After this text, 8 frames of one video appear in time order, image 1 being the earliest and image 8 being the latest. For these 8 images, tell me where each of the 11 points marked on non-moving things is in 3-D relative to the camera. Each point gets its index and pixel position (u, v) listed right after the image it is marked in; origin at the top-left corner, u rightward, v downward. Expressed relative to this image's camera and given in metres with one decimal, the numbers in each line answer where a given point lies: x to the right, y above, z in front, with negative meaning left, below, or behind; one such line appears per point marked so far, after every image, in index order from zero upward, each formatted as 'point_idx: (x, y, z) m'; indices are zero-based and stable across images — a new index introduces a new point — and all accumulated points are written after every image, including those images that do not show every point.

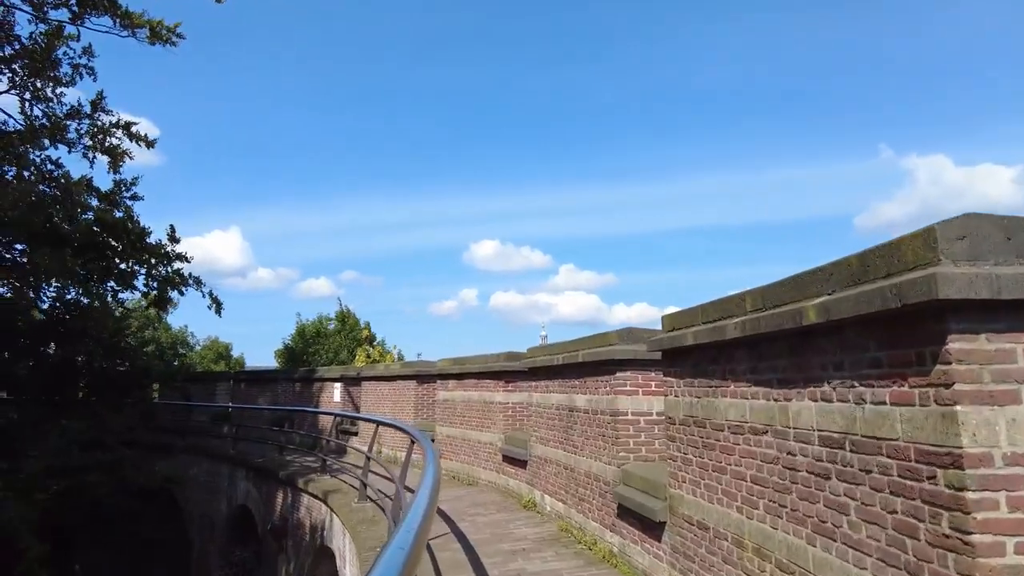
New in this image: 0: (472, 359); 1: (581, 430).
0: (-0.7, -1.2, +10.8) m
1: (+0.8, -1.6, +6.8) m
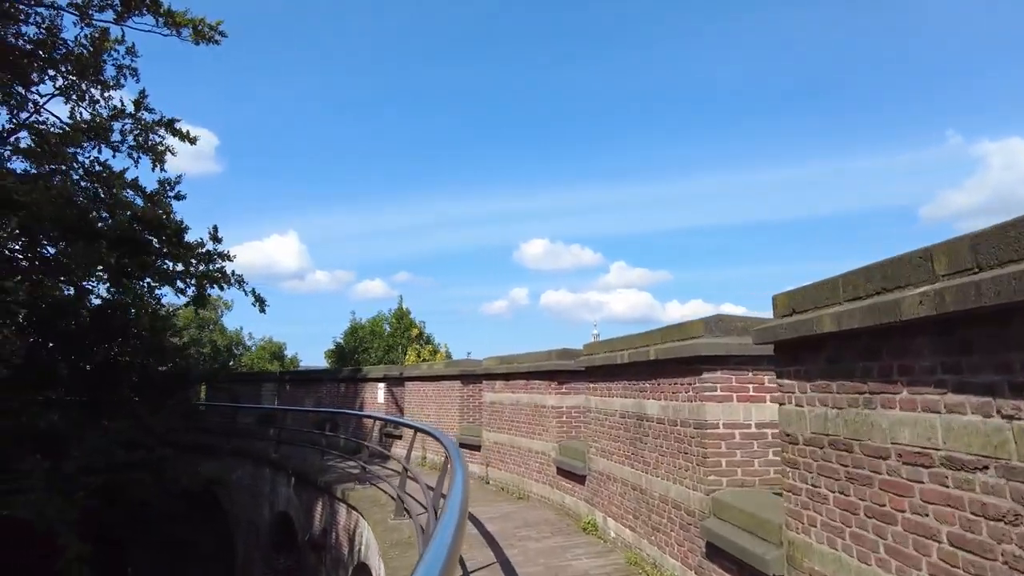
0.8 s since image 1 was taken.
0: (+0.2, -1.1, +9.7) m
1: (+1.3, -1.4, +5.5) m
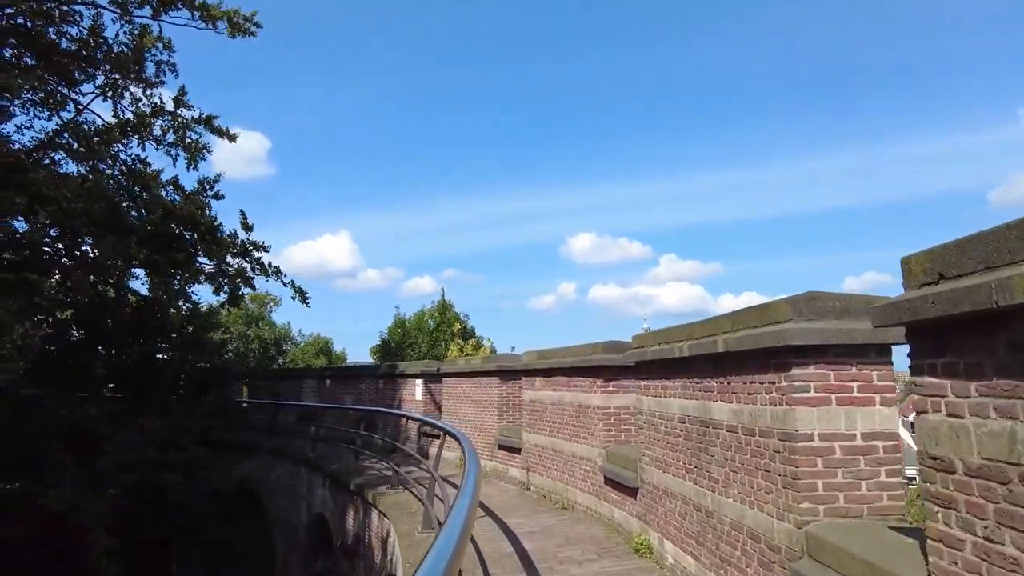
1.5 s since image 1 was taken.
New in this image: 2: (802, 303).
0: (+0.7, -0.9, +8.7) m
1: (+1.5, -1.2, +4.4) m
2: (+1.7, -0.1, +3.7) m
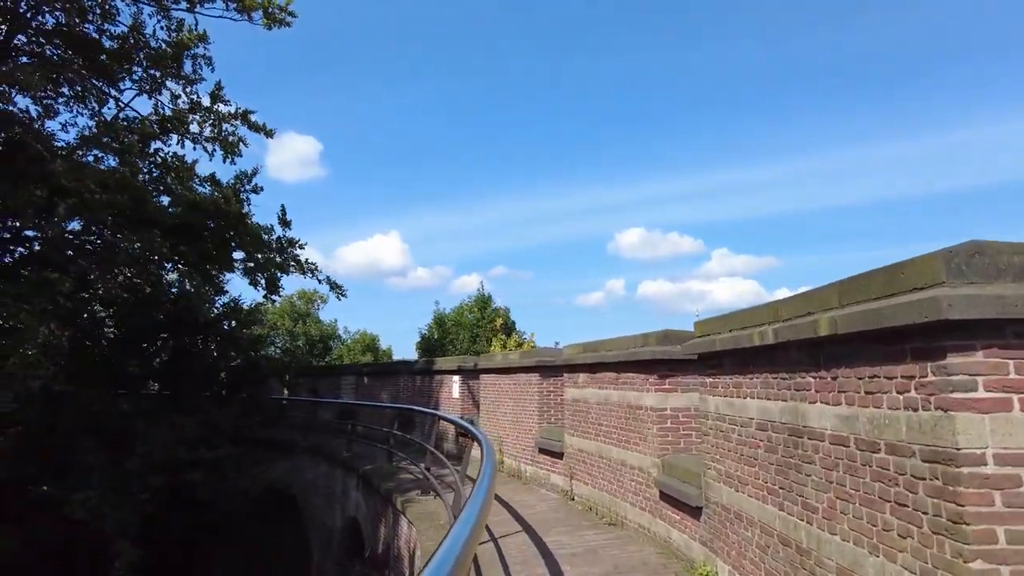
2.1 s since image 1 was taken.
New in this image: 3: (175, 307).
0: (+1.2, -0.7, +7.5) m
1: (+1.6, -1.0, +3.3) m
2: (+1.8, +0.1, +2.5) m
3: (-7.7, -0.5, +14.3) m
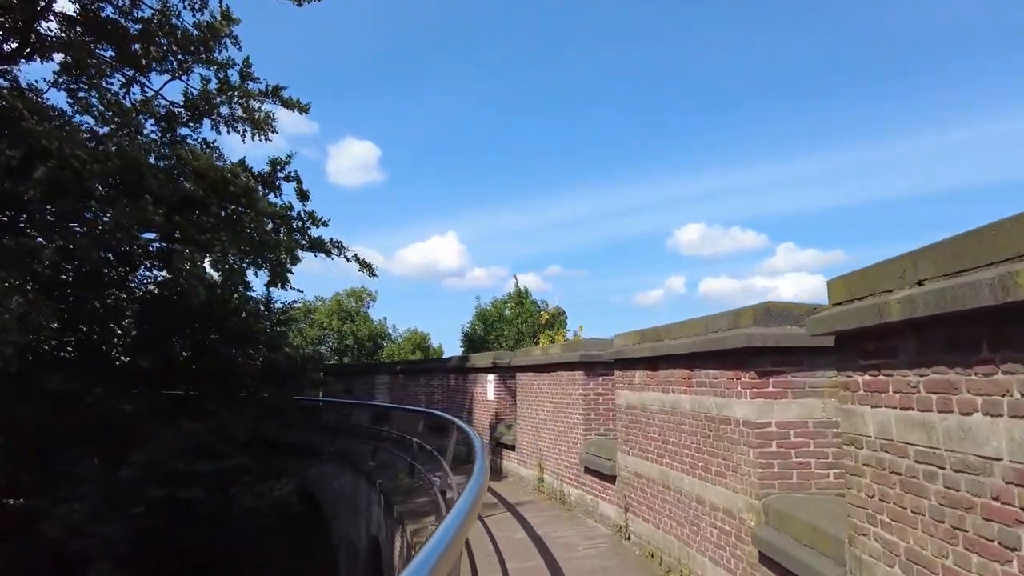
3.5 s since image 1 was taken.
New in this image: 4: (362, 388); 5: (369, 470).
0: (+1.4, -0.3, +5.4) m
1: (+1.5, -0.7, +1.1) m
2: (+1.6, +0.4, +0.3) m
3: (-6.8, -0.3, +13.0) m
4: (-4.5, -3.0, +18.7) m
5: (-2.9, -3.7, +12.8) m
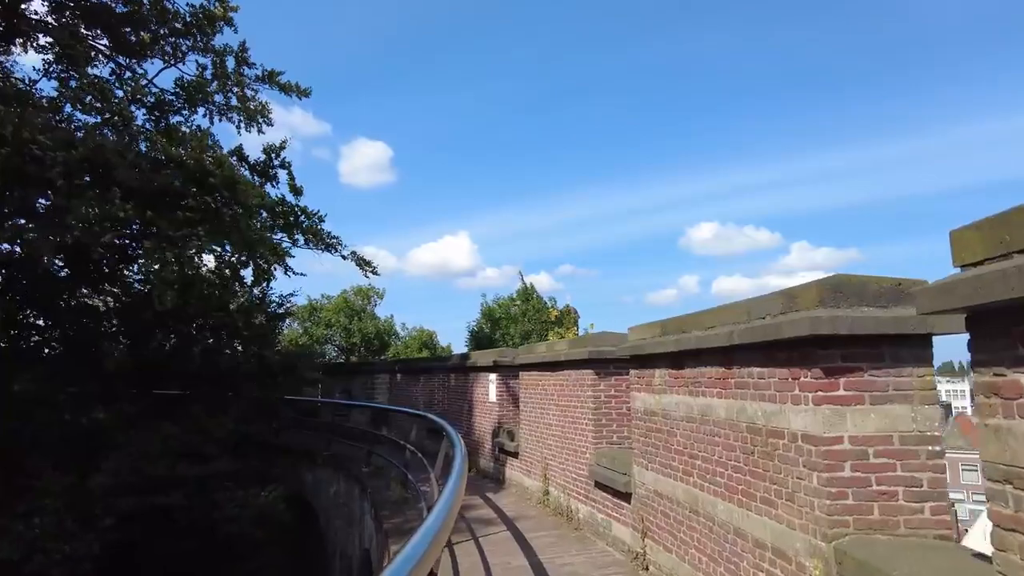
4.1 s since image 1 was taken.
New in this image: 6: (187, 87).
0: (+1.4, -0.2, +4.4) m
1: (+1.4, -0.5, +0.1) m
2: (+1.4, +0.6, -0.7) m
3: (-6.7, -0.2, +12.1) m
4: (-4.3, -2.8, +17.8) m
5: (-2.9, -3.6, +11.8) m
6: (-10.1, +6.3, +19.4) m
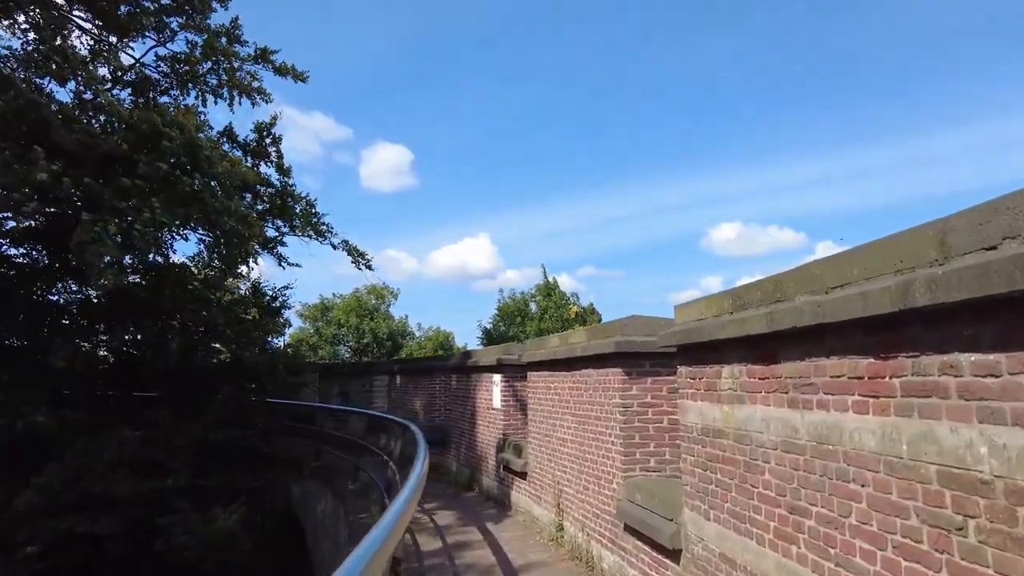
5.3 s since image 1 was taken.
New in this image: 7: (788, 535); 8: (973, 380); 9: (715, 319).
0: (+1.3, +0.1, +2.5) m
1: (+1.1, -0.2, -1.8) m
2: (+1.1, +0.9, -2.6) m
3: (-6.6, 0.0, +10.5) m
4: (-4.0, -2.7, +16.1) m
5: (-2.7, -3.3, +10.1) m
6: (-9.7, +6.4, +18.0) m
7: (+1.2, -1.1, +2.7) m
8: (+1.3, -0.3, +1.8) m
9: (+1.1, -0.2, +3.4) m
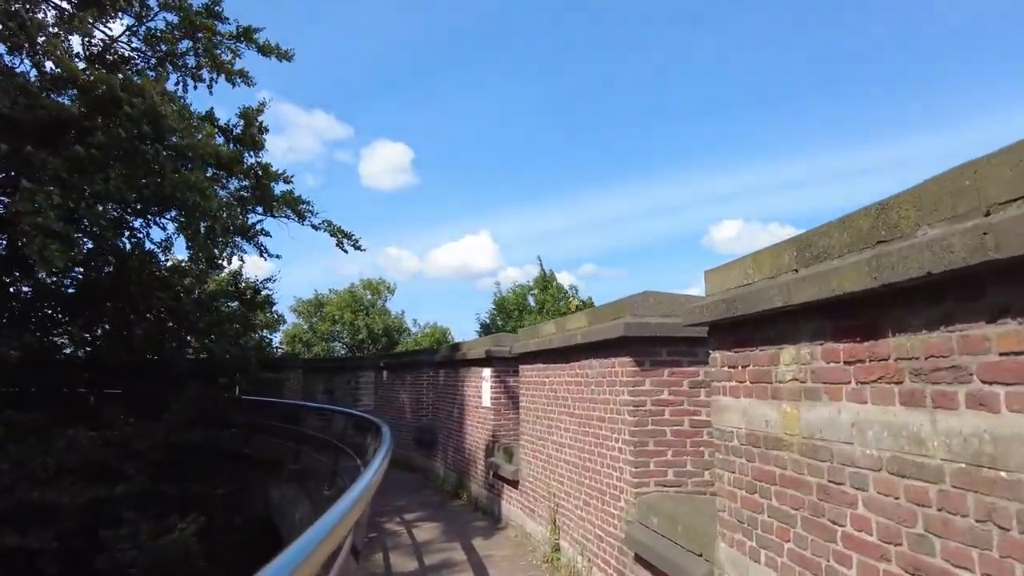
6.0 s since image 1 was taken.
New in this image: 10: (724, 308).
0: (+1.2, +0.3, +1.5) m
1: (+1.0, -0.1, -2.8) m
2: (+1.0, +1.1, -3.5) m
3: (-6.7, +0.2, +9.5) m
4: (-4.1, -2.4, +15.1) m
5: (-2.8, -3.1, +9.1) m
6: (-9.8, +6.6, +17.0) m
7: (+1.1, -0.9, +1.7) m
8: (+1.2, -0.1, +0.8) m
9: (+1.0, 0.0, +2.4) m
10: (+0.9, -0.1, +2.7) m
